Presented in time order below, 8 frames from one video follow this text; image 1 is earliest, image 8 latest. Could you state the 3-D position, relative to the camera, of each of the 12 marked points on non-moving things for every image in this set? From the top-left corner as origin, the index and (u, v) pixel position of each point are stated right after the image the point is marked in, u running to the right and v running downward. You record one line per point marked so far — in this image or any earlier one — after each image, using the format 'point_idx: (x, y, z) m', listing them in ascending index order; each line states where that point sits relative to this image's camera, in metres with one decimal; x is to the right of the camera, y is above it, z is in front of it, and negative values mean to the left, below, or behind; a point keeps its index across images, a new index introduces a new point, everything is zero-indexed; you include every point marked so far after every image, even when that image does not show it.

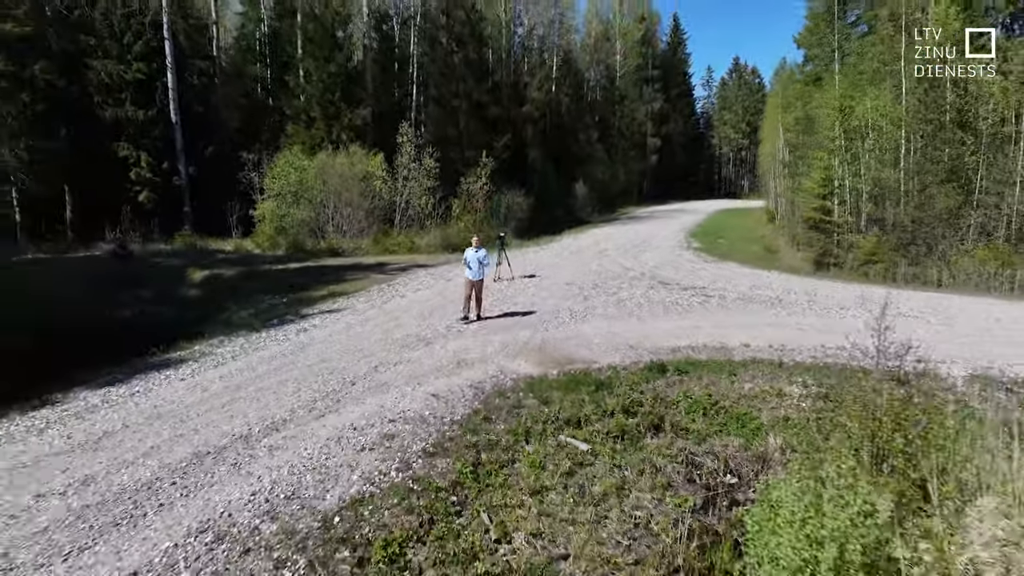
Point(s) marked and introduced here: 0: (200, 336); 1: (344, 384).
0: (-4.9, -0.7, +8.7) m
1: (-1.8, -1.0, +6.1) m
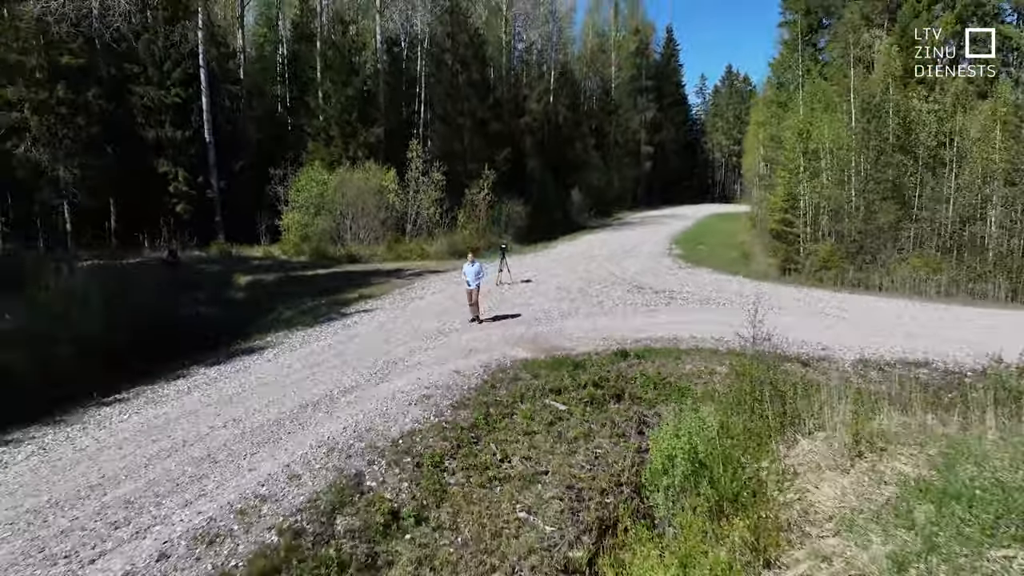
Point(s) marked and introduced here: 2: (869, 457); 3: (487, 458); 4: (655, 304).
0: (-4.9, -0.8, +10.9) m
1: (-1.8, -1.1, +8.2) m
2: (+3.6, -1.6, +5.7) m
3: (-0.2, -1.7, +6.0) m
4: (+3.0, -0.3, +11.8) m
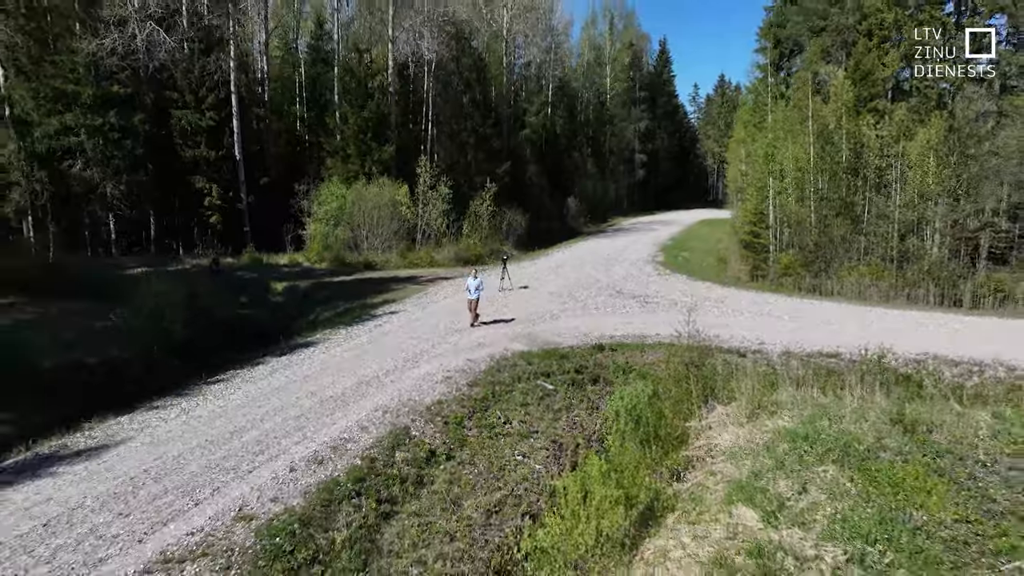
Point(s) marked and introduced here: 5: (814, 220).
0: (-4.9, -1.0, +13.3) m
1: (-1.8, -1.3, +10.6) m
2: (+3.6, -1.8, +8.0) m
3: (-0.2, -1.9, +8.4) m
4: (+3.0, -0.5, +14.2) m
5: (+10.2, +2.4, +18.5) m
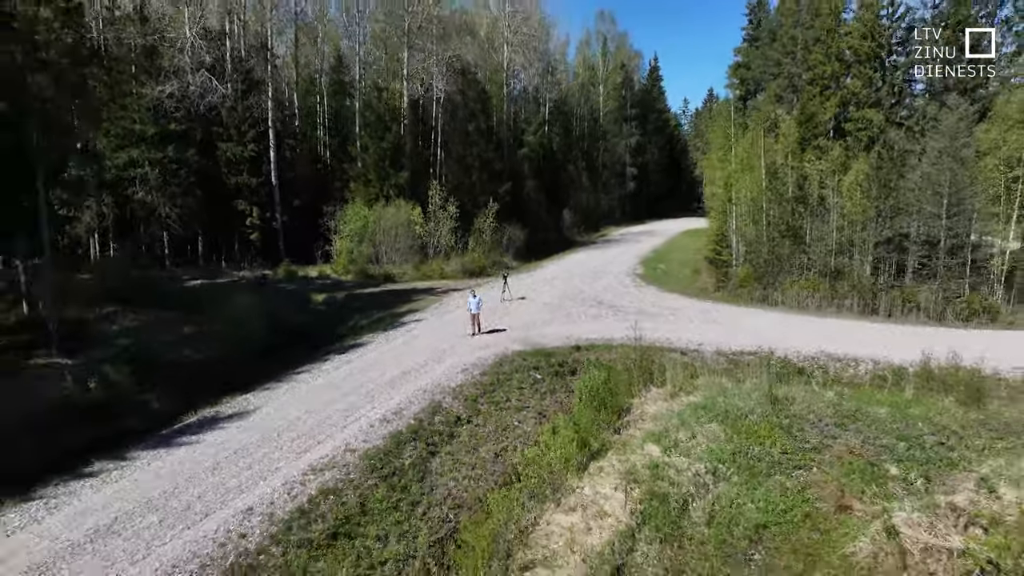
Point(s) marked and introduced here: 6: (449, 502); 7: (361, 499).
0: (-4.9, -1.4, +17.0) m
1: (-1.8, -1.7, +14.3) m
2: (+3.6, -2.2, +11.7) m
3: (-0.3, -2.3, +12.1) m
4: (+3.0, -0.9, +17.9) m
5: (+10.2, +2.0, +22.1) m
6: (-0.9, -3.2, +8.5) m
7: (-2.3, -3.1, +8.4) m
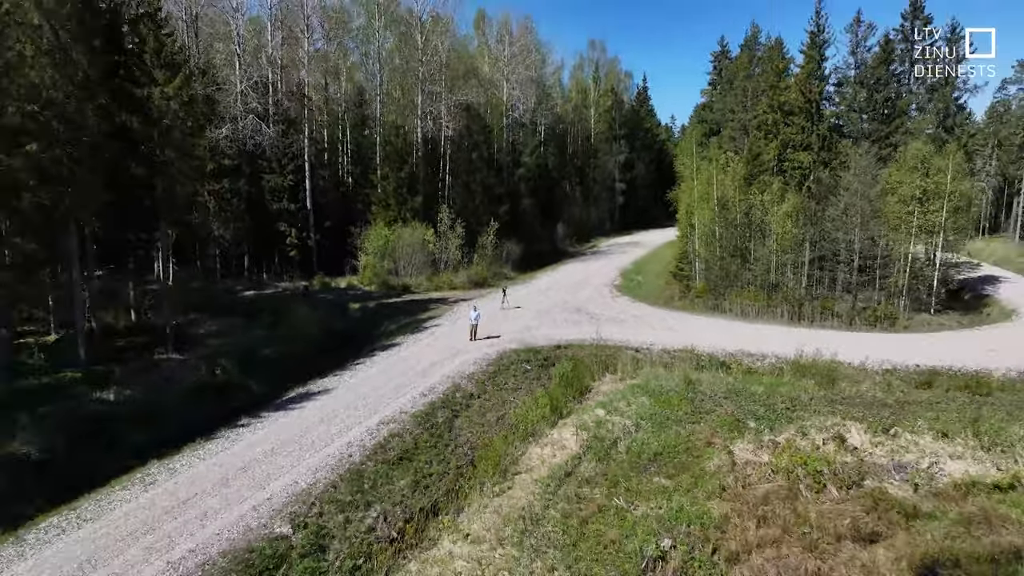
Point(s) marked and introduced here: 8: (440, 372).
0: (-5.0, -1.9, +21.9) m
1: (-1.9, -2.2, +19.3) m
2: (+3.5, -2.7, +16.7) m
3: (-0.4, -2.8, +17.1) m
4: (+2.9, -1.4, +22.8) m
5: (+10.1, +1.5, +27.1) m
6: (-1.0, -3.7, +13.5) m
7: (-2.4, -3.6, +13.4) m
8: (-2.2, -2.6, +17.1) m
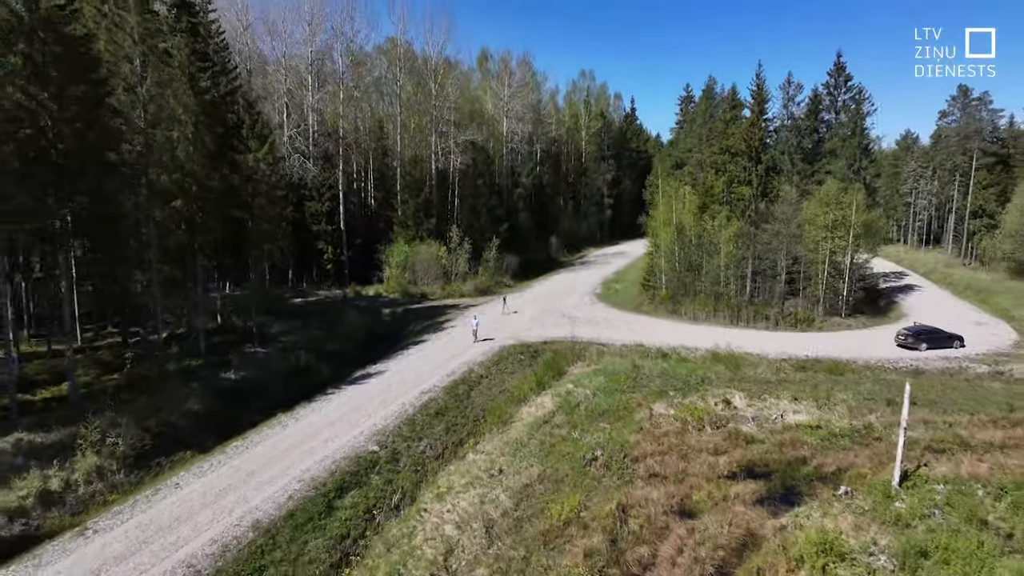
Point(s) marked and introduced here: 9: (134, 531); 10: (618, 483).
0: (-5.1, -2.4, +28.6) m
1: (-2.0, -2.7, +25.9) m
2: (+3.4, -3.2, +23.3) m
3: (-0.4, -3.3, +23.7) m
4: (+2.8, -1.9, +29.5) m
5: (+10.0, +1.0, +33.8) m
6: (-1.1, -4.2, +20.1) m
7: (-2.5, -4.1, +20.0) m
8: (-2.3, -3.1, +23.7) m
9: (-8.5, -5.5, +12.6) m
10: (+2.7, -5.0, +14.4) m
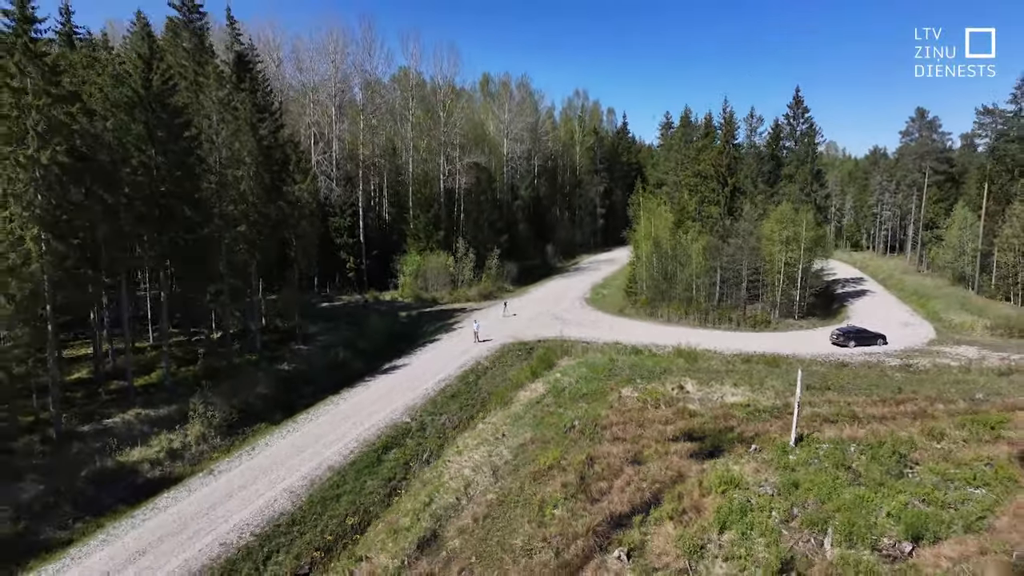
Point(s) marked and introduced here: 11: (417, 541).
0: (-5.1, -2.8, +33.7) m
1: (-2.0, -3.1, +31.0) m
2: (+3.4, -3.6, +28.5) m
3: (-0.5, -3.7, +28.8) m
4: (+2.8, -2.3, +34.6) m
5: (+9.9, +0.6, +38.9) m
6: (-1.1, -4.6, +25.3) m
7: (-2.5, -4.5, +25.1) m
8: (-2.3, -3.5, +28.9) m
9: (-8.5, -5.9, +17.8) m
10: (+2.7, -5.4, +19.5) m
11: (-2.5, -6.6, +14.7) m
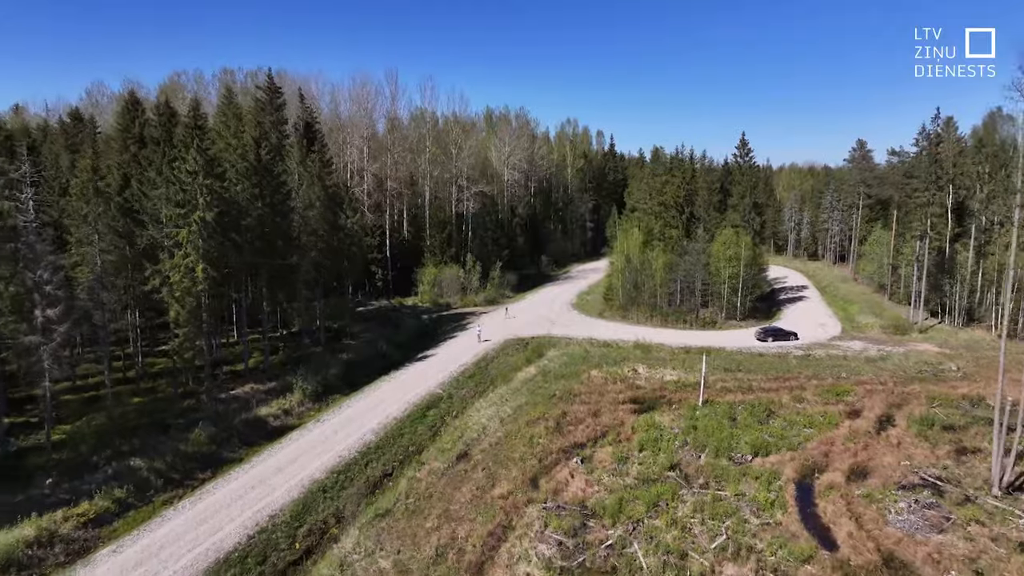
0: (-5.1, -3.4, +43.1) m
1: (-2.0, -3.7, +40.4) m
2: (+3.4, -4.2, +37.9) m
3: (-0.4, -4.3, +38.2) m
4: (+2.8, -2.9, +44.0) m
5: (+9.9, 0.0, +48.3) m
6: (-1.1, -5.3, +34.6) m
7: (-2.4, -5.1, +34.5) m
8: (-2.3, -4.2, +38.3) m
9: (-8.4, -6.5, +27.2) m
10: (+2.8, -6.0, +28.9) m
11: (-2.5, -7.3, +24.1) m
